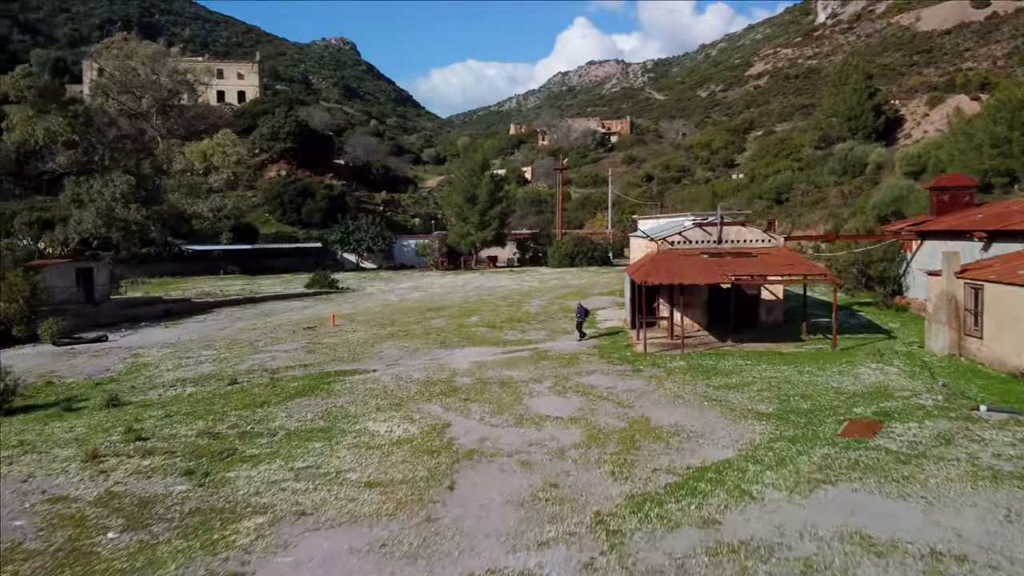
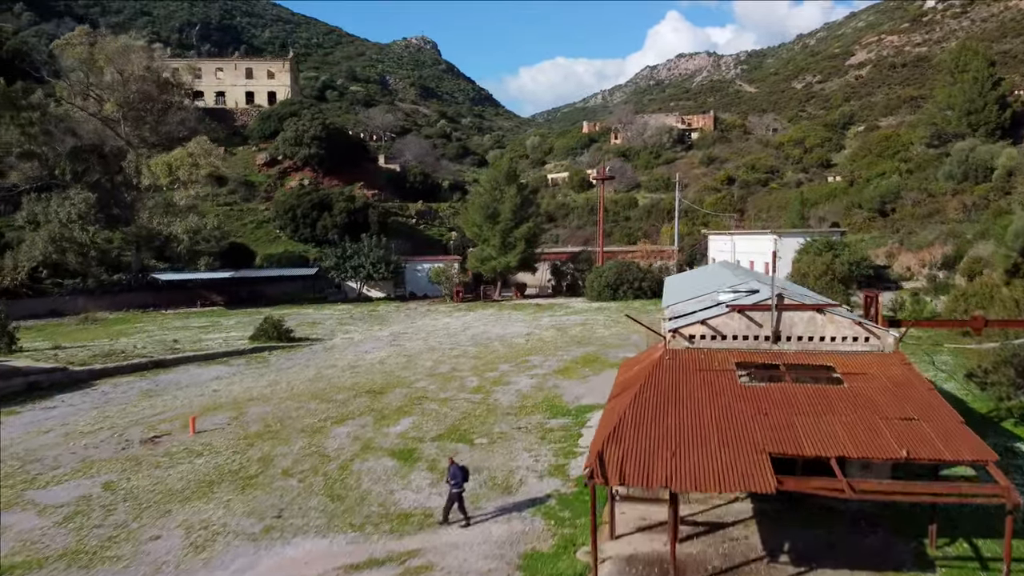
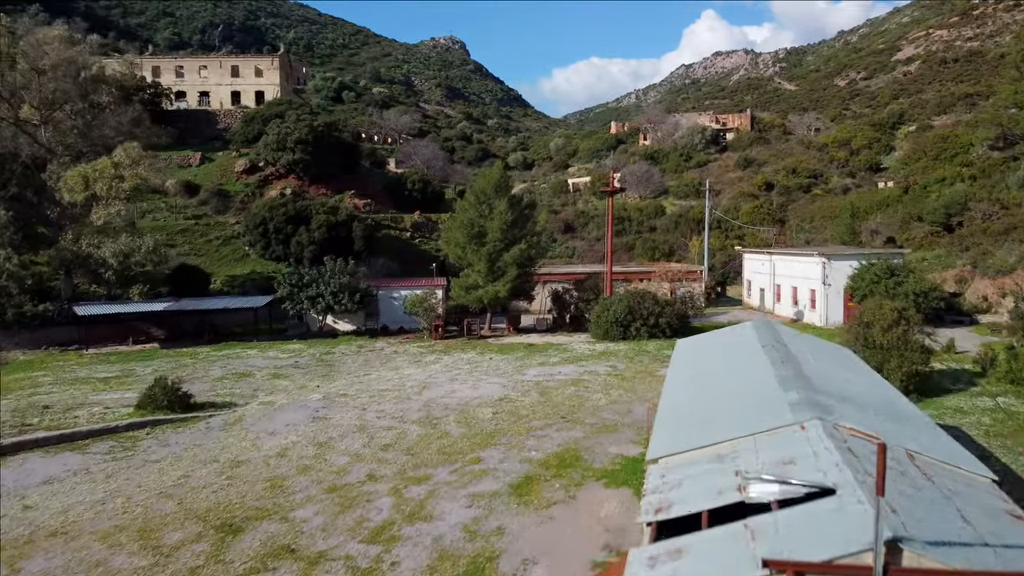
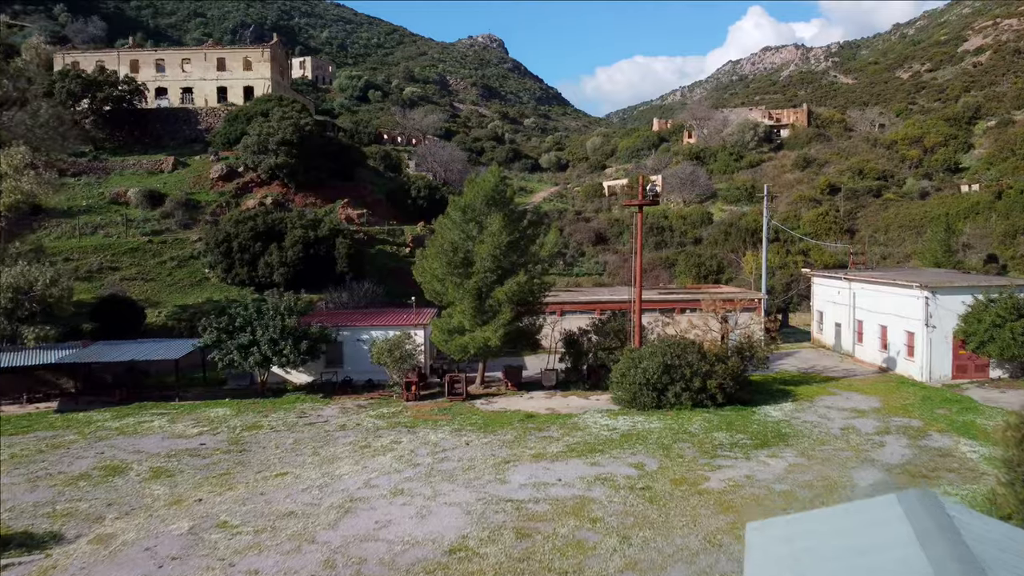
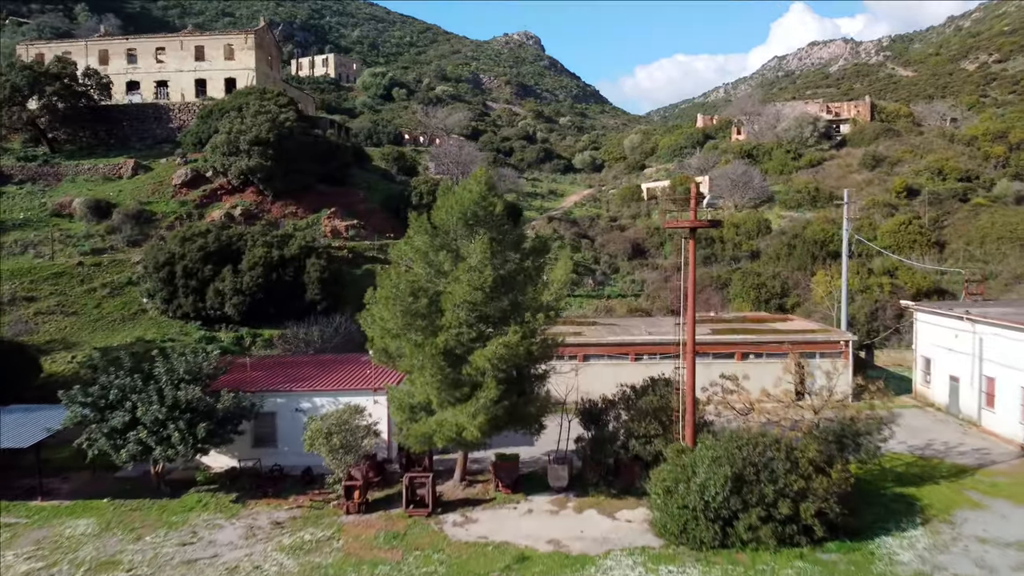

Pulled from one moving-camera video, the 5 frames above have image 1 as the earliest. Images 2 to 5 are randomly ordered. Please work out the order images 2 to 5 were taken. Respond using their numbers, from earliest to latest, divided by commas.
2, 3, 4, 5
